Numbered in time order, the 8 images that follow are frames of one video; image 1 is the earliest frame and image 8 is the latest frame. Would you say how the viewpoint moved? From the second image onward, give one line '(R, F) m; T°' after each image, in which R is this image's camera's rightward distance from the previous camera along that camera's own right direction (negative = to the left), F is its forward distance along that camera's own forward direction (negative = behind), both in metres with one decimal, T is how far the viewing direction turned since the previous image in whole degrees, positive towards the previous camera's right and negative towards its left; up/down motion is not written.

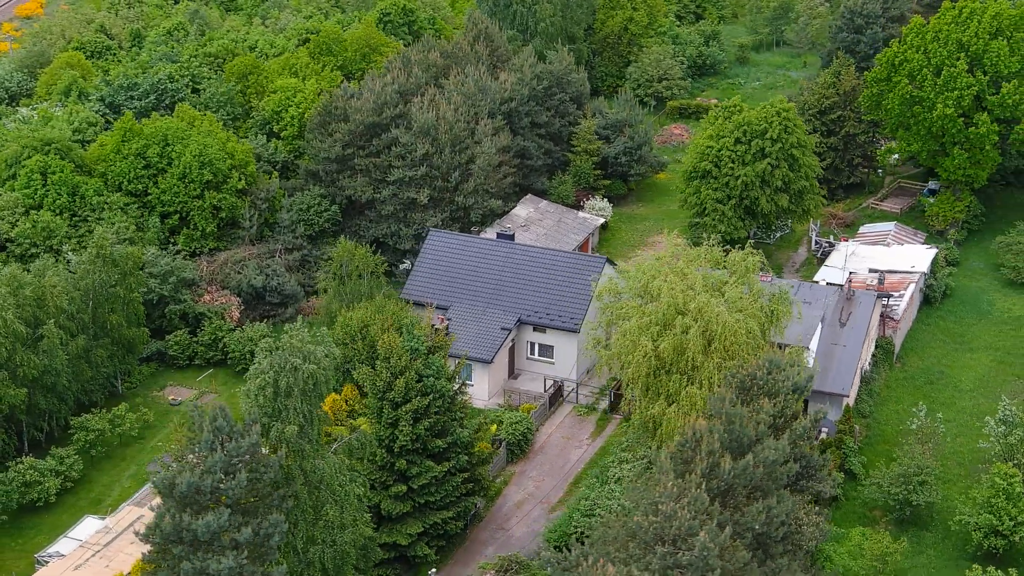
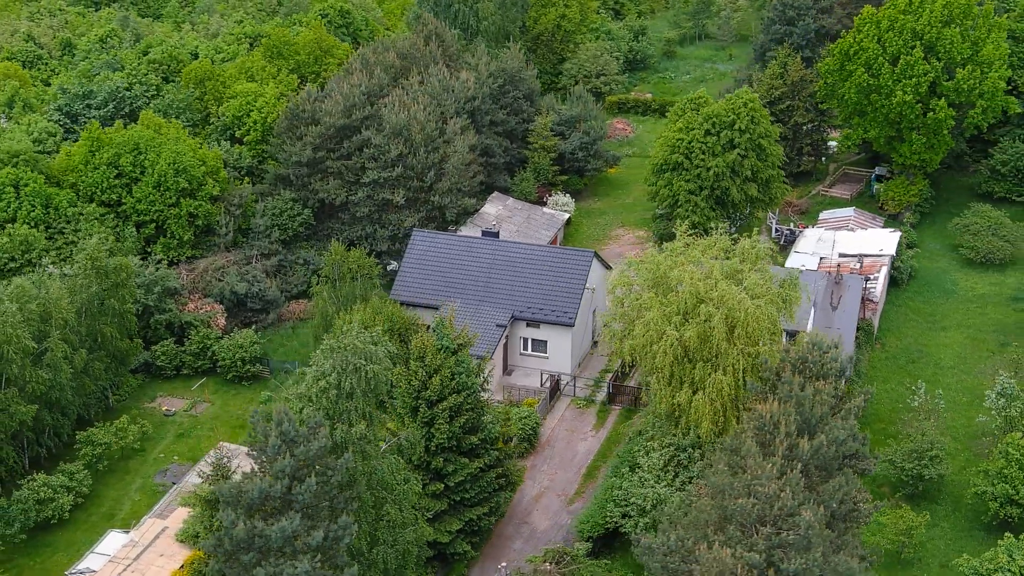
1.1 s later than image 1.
(-2.5, 0.0) m; +4°
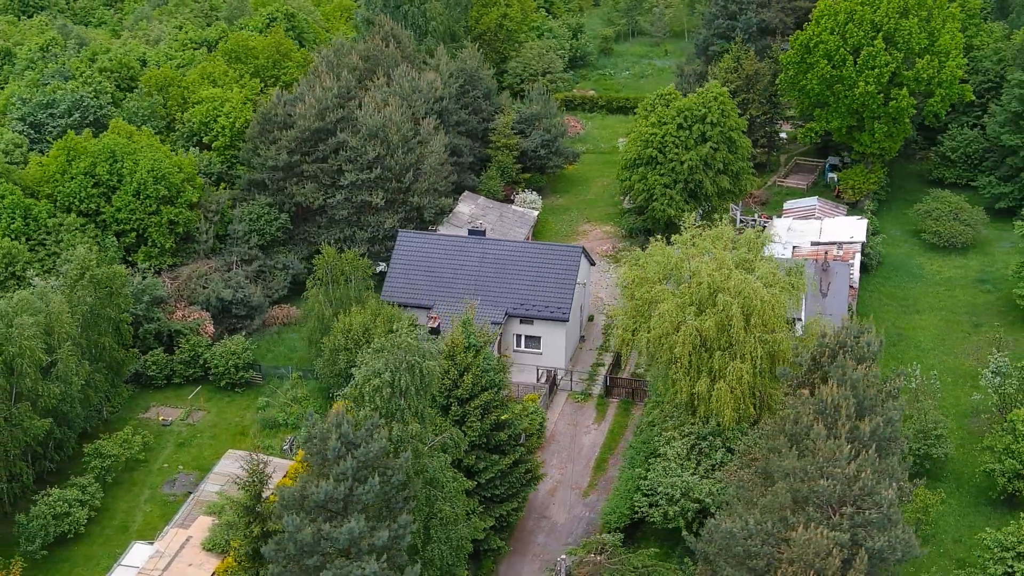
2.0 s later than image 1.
(-2.2, -0.1) m; +3°
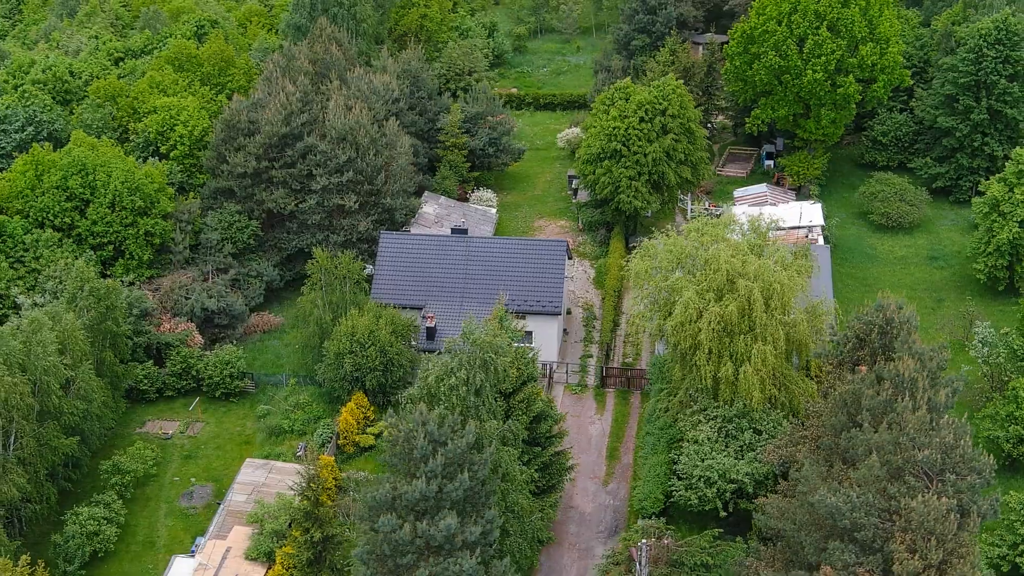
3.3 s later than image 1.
(-3.1, -0.2) m; +4°
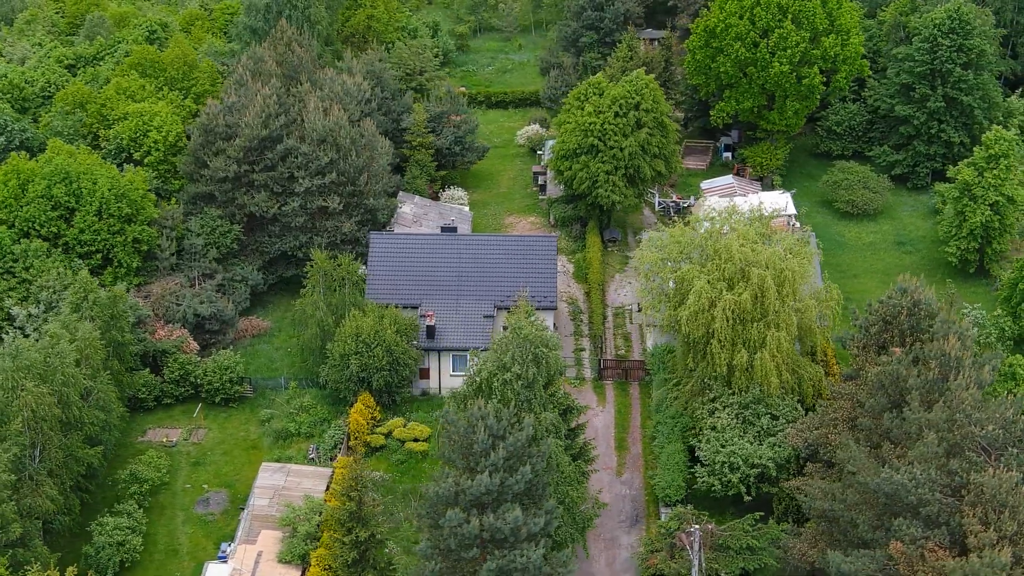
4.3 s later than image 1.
(-2.2, -0.2) m; +3°
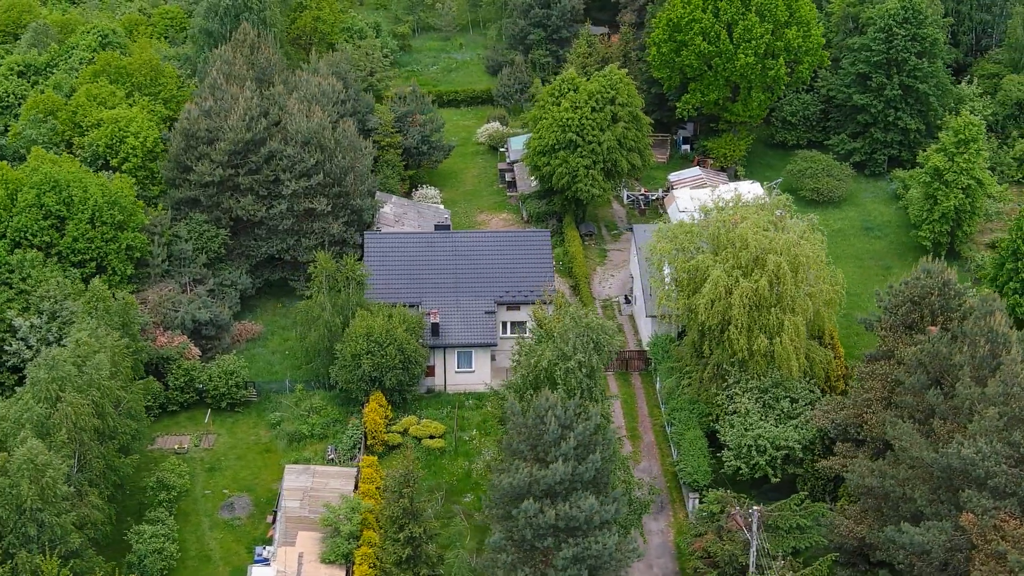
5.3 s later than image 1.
(-2.4, -0.2) m; +3°
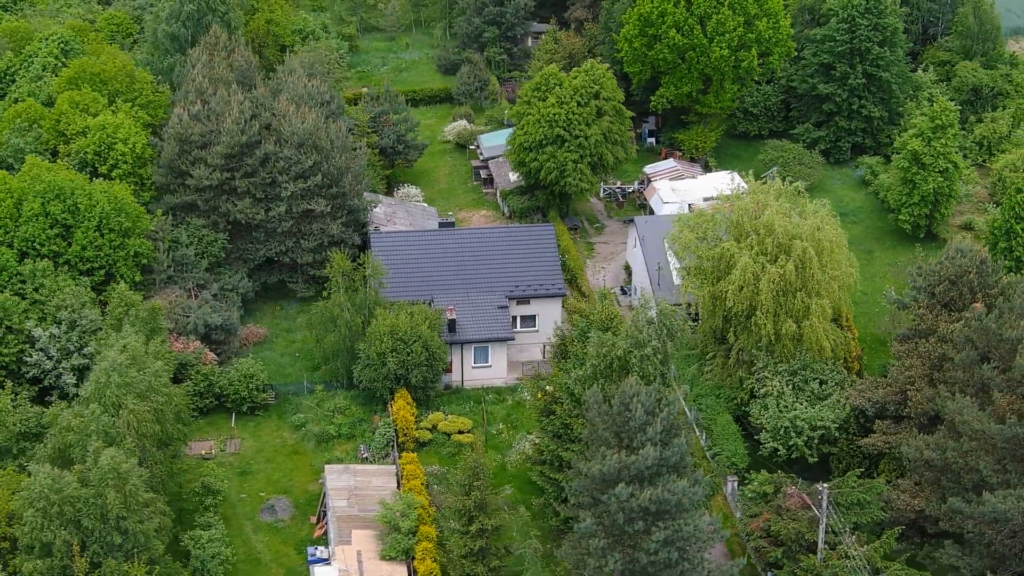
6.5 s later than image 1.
(-2.7, -0.3) m; +3°
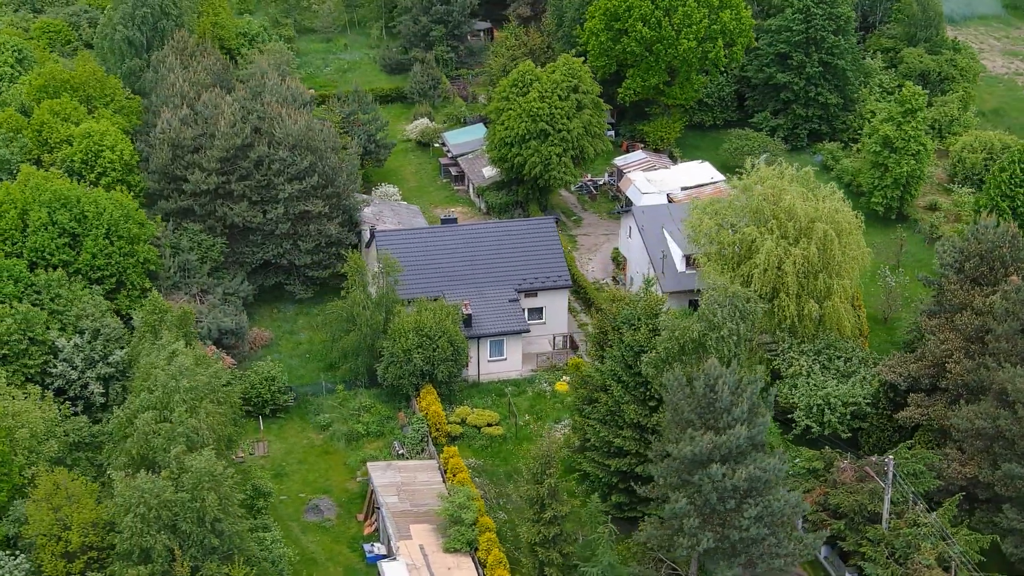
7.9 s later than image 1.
(-3.0, -0.4) m; +3°
